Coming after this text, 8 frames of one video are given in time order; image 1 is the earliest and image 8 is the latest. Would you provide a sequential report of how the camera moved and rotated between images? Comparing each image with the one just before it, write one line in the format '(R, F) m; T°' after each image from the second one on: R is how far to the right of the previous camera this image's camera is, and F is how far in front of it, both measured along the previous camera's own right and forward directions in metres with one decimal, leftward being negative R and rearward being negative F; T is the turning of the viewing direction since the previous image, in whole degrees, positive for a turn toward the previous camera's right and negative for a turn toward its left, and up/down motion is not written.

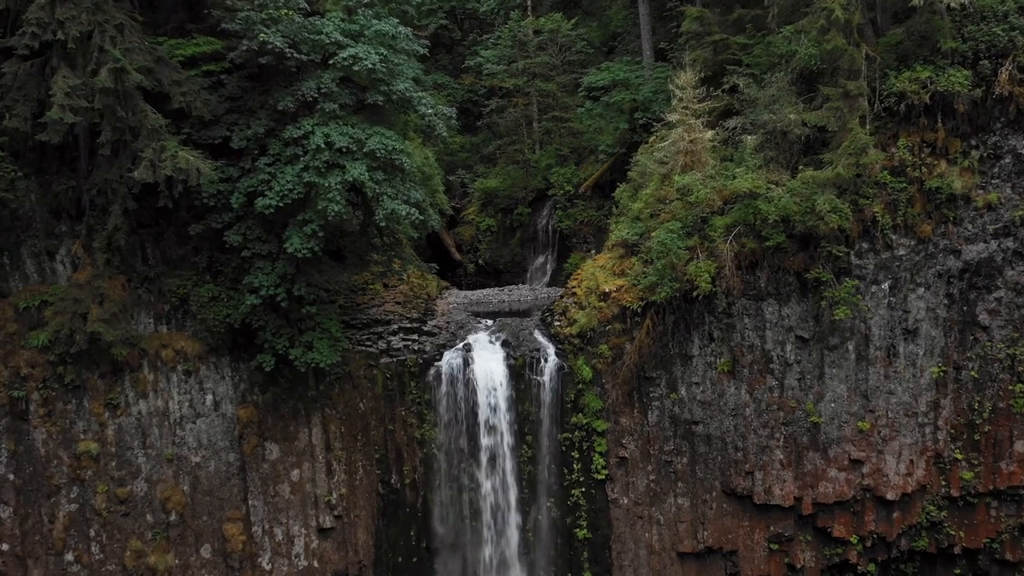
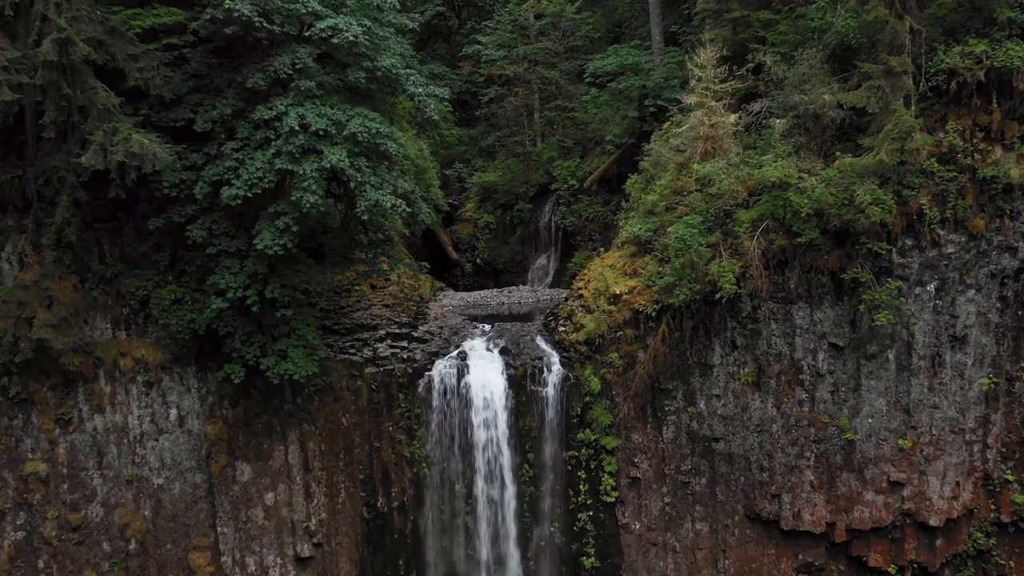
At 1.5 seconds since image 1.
(0.0, +1.3) m; 0°
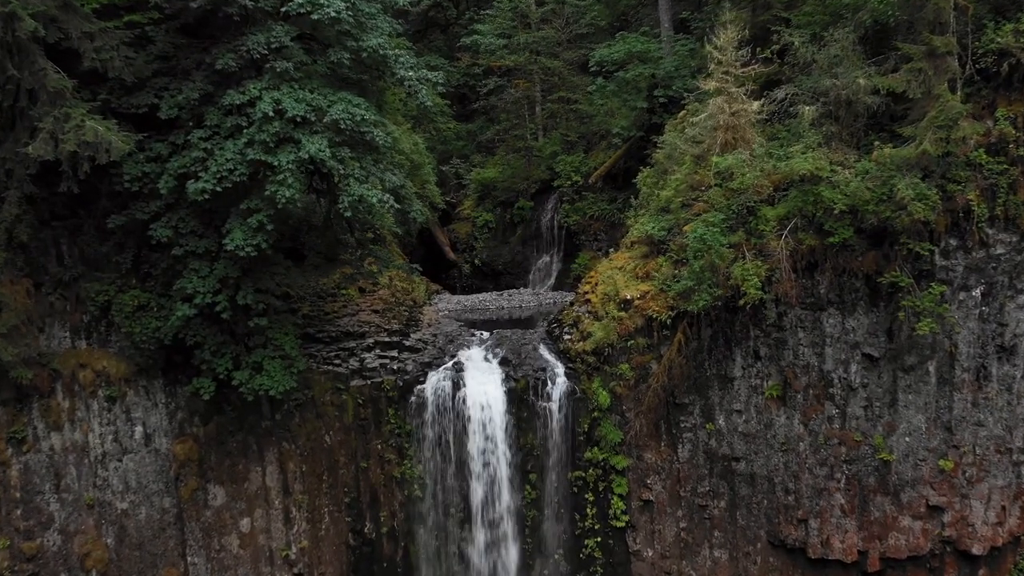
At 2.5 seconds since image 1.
(0.0, +1.0) m; 0°
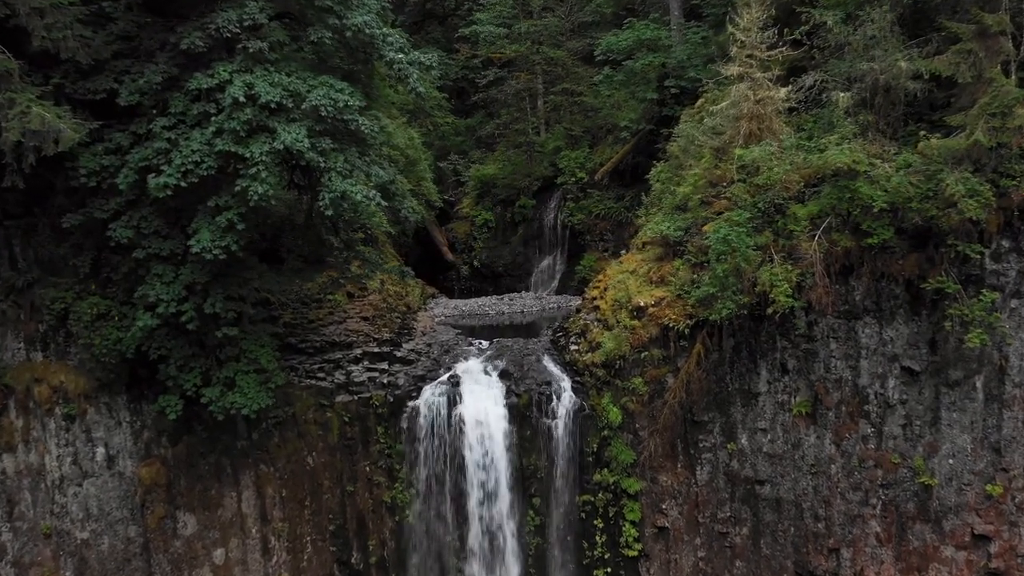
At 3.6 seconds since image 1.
(0.0, +0.9) m; 0°
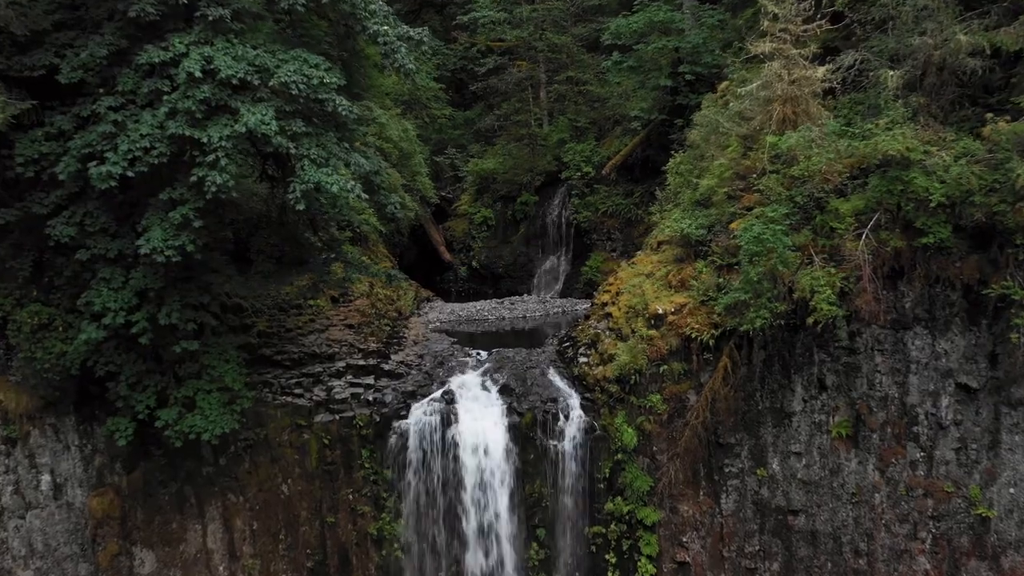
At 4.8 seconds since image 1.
(0.0, +1.1) m; 0°
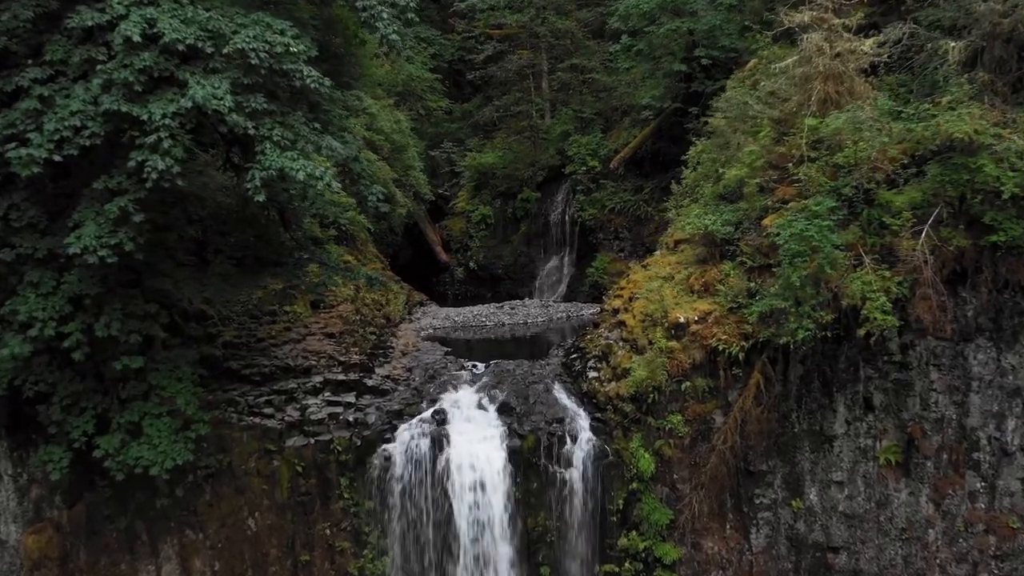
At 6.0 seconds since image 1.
(0.0, +1.0) m; 0°
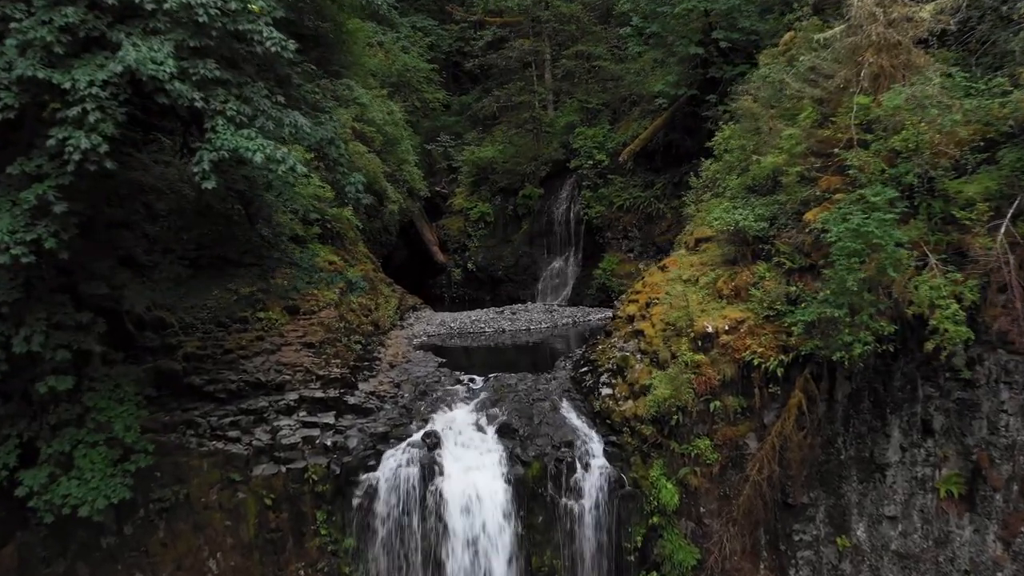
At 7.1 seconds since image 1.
(0.0, +1.0) m; 0°
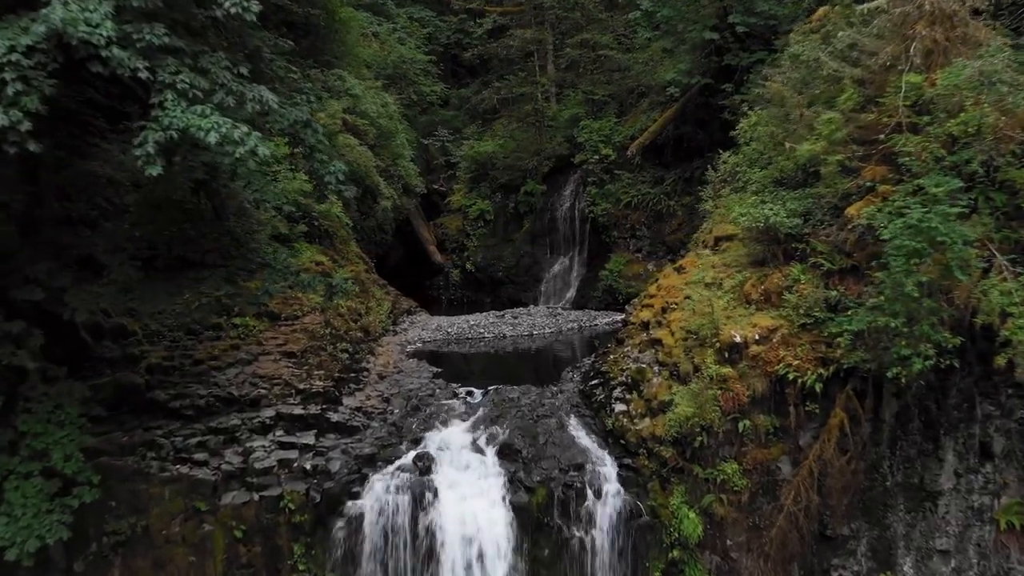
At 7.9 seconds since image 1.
(0.0, +0.7) m; 0°
